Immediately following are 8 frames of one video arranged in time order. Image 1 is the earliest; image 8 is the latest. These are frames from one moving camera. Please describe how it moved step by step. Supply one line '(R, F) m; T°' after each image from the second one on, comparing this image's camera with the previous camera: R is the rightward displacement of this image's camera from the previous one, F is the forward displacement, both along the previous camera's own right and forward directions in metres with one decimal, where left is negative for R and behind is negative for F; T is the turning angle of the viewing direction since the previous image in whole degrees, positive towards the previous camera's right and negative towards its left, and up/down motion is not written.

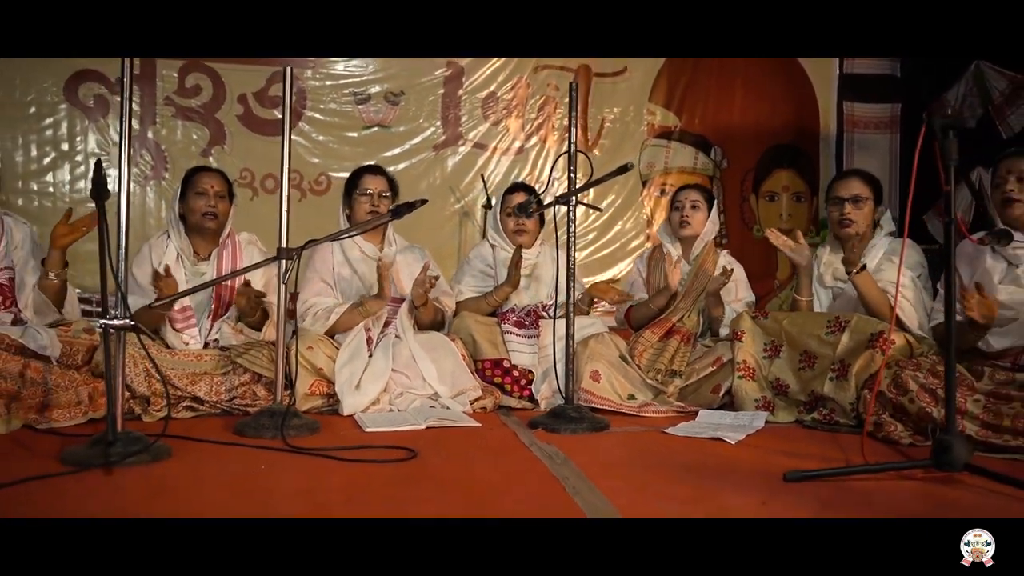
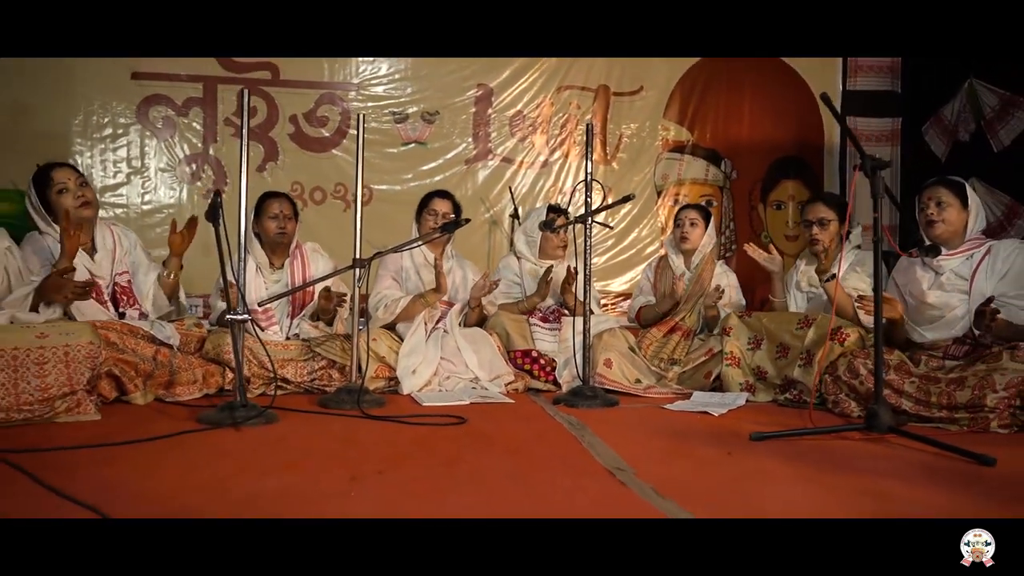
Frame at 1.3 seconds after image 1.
(0.0, -0.7) m; -2°
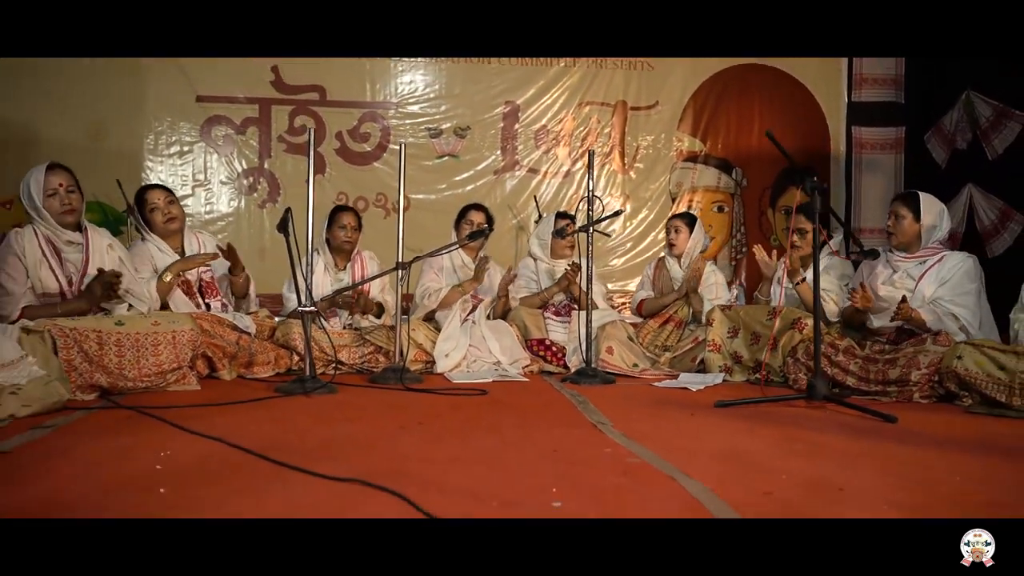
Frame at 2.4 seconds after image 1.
(+0.1, -0.7) m; -2°
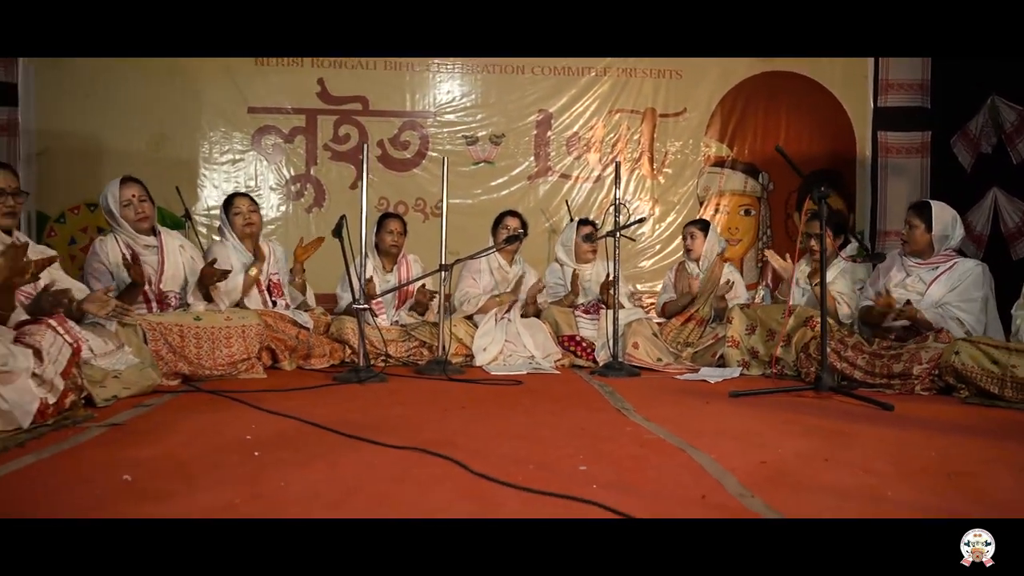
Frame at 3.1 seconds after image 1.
(0.0, -0.4) m; -2°
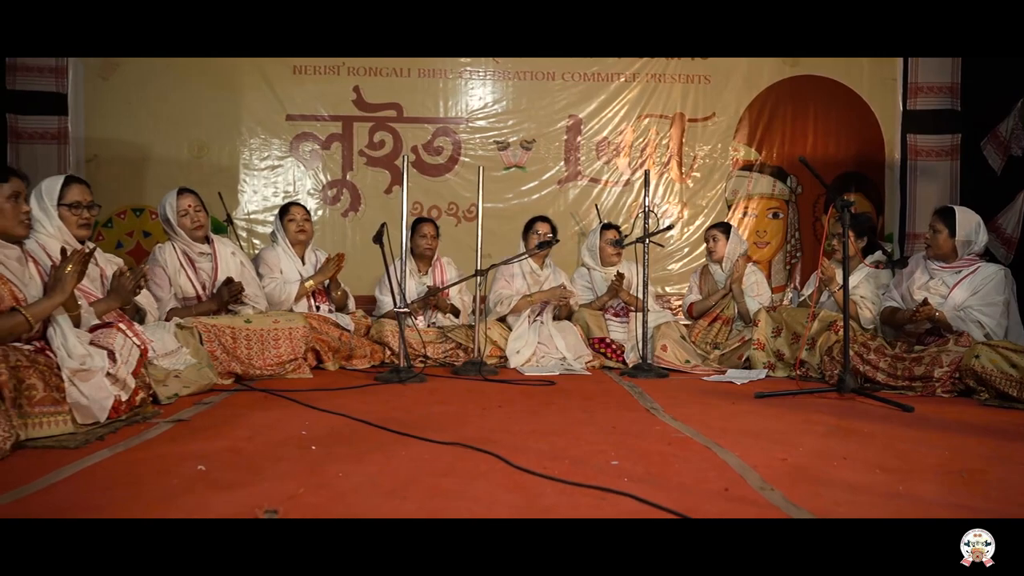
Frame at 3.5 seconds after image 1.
(0.0, -0.2) m; -2°
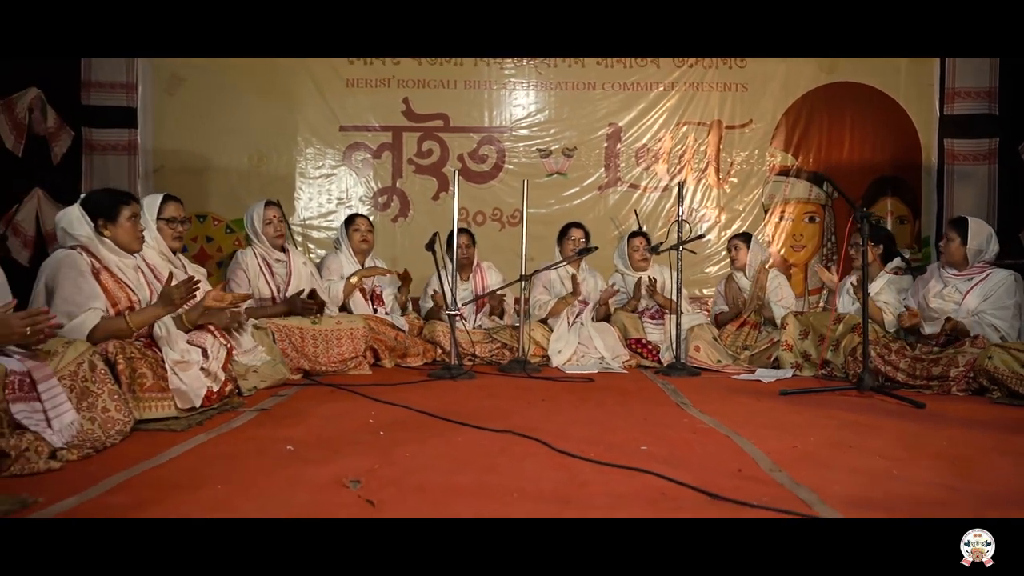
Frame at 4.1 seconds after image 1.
(0.0, -0.4) m; -3°
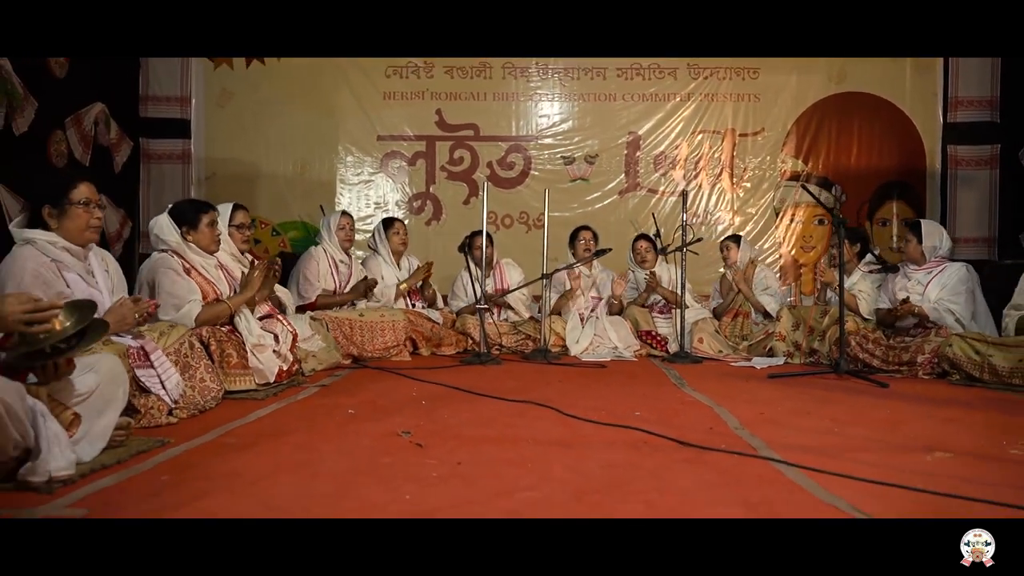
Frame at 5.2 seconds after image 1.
(0.0, -0.7) m; -2°
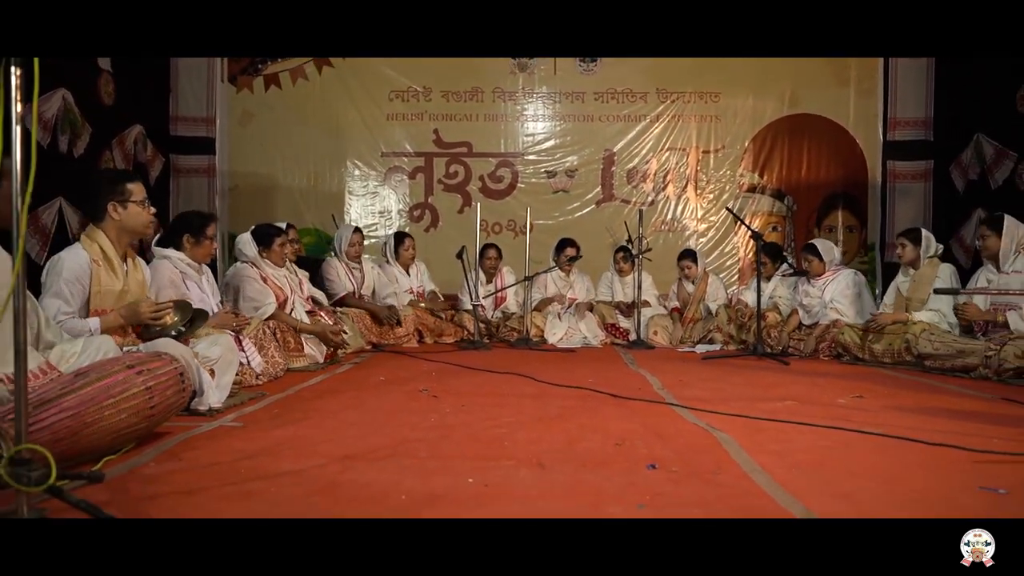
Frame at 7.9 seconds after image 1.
(0.0, -1.3) m; +1°
